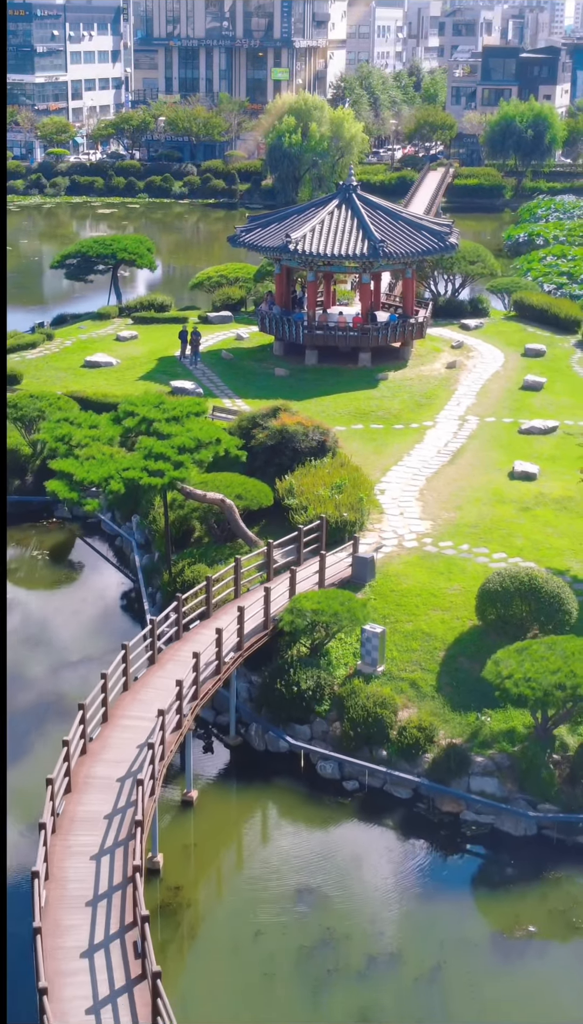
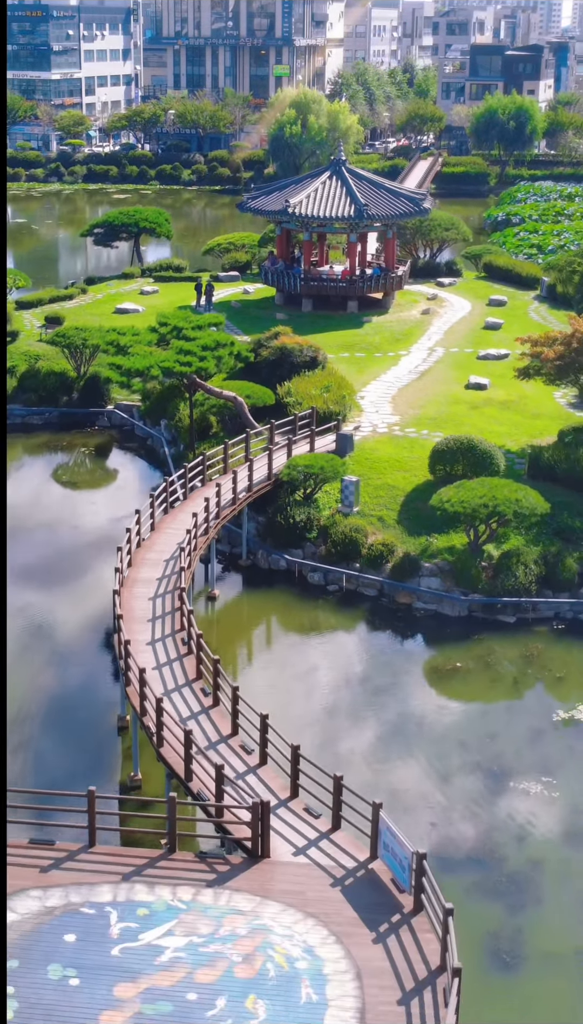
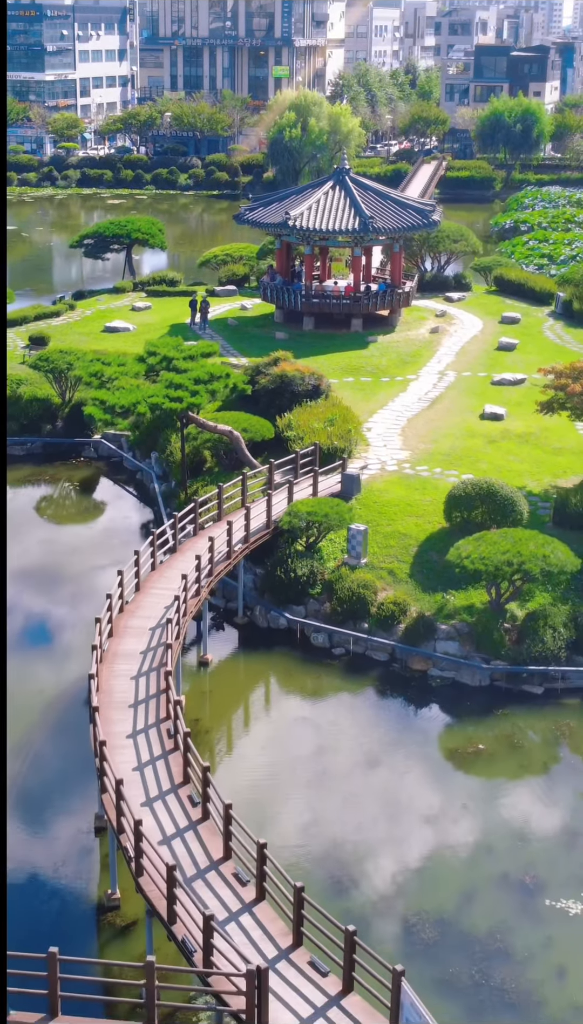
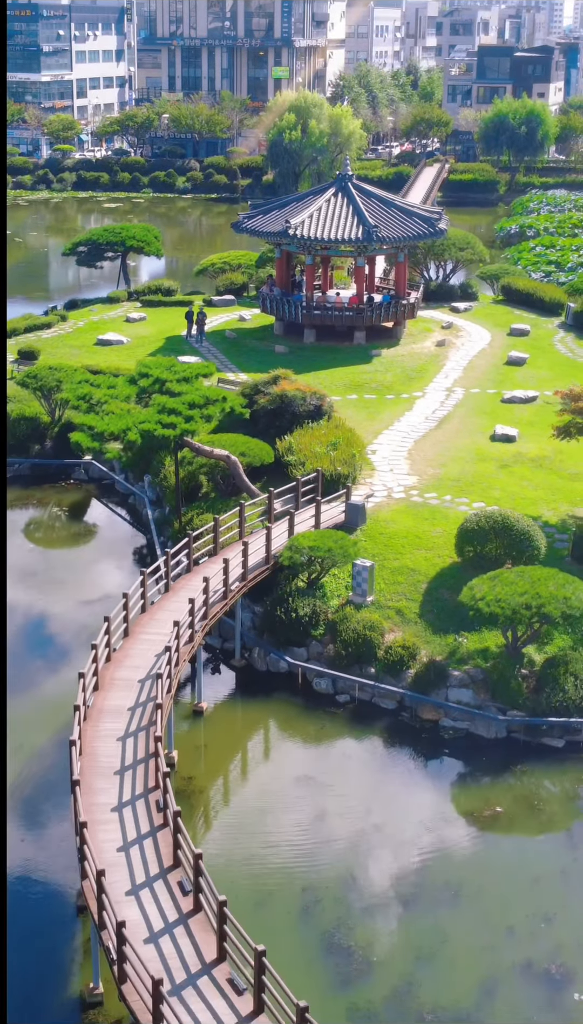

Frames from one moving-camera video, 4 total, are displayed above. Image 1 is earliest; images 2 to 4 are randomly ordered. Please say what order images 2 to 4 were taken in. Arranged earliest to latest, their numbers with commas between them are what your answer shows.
4, 3, 2
